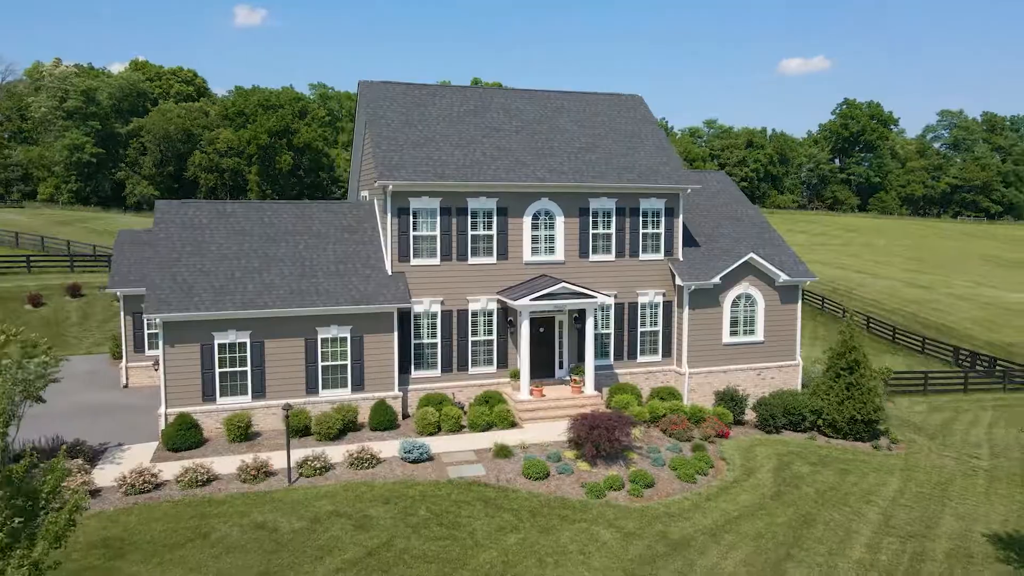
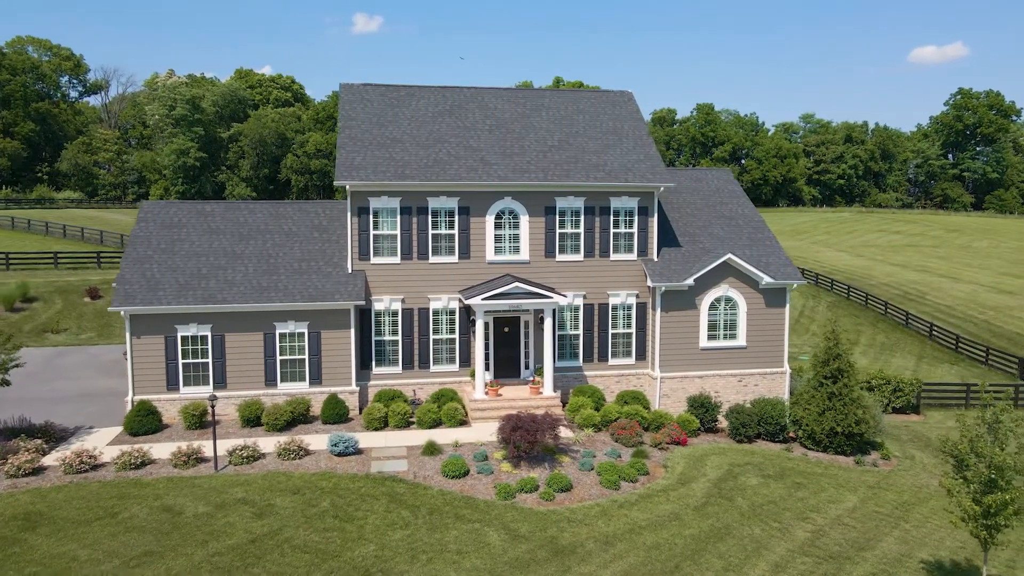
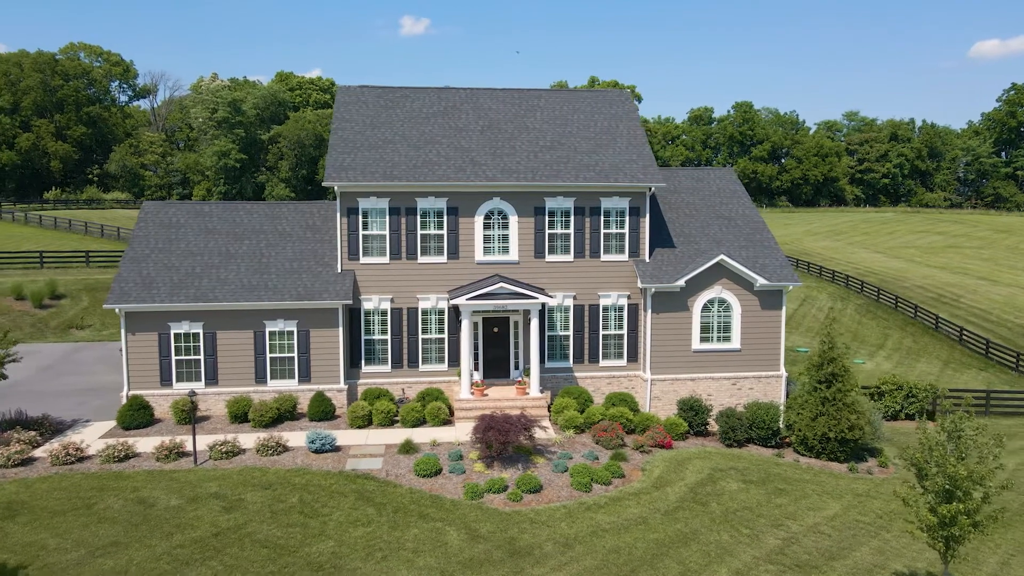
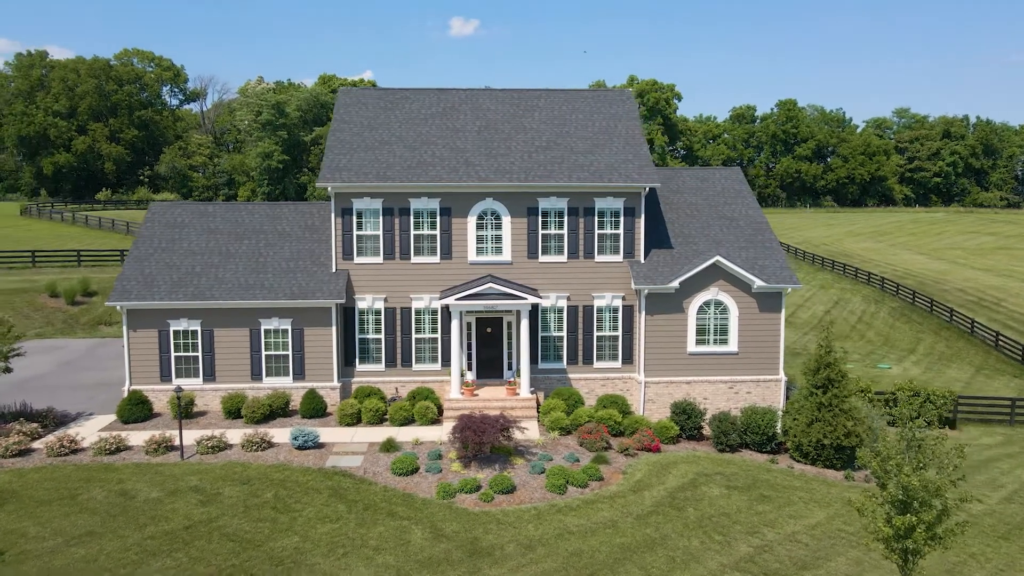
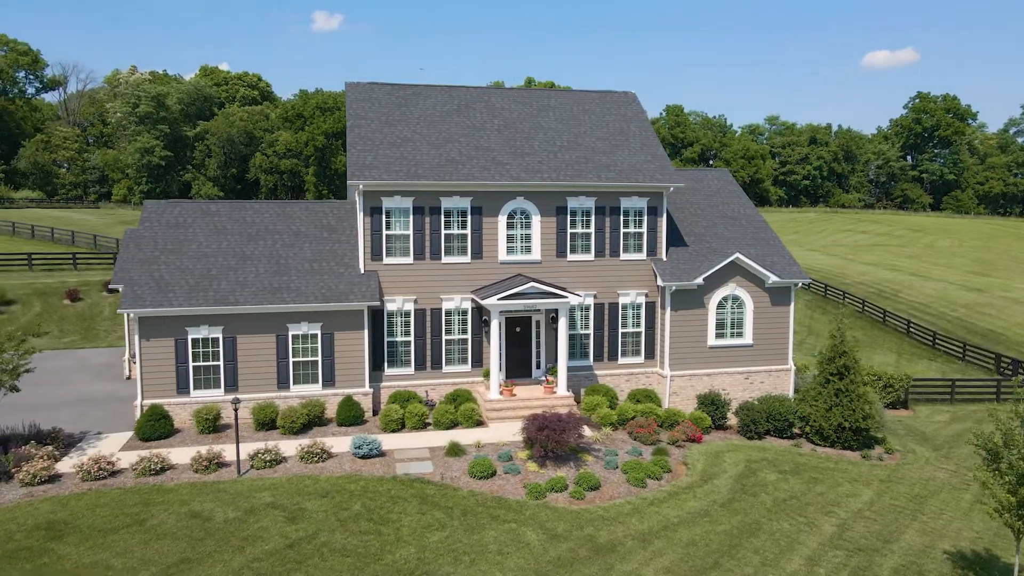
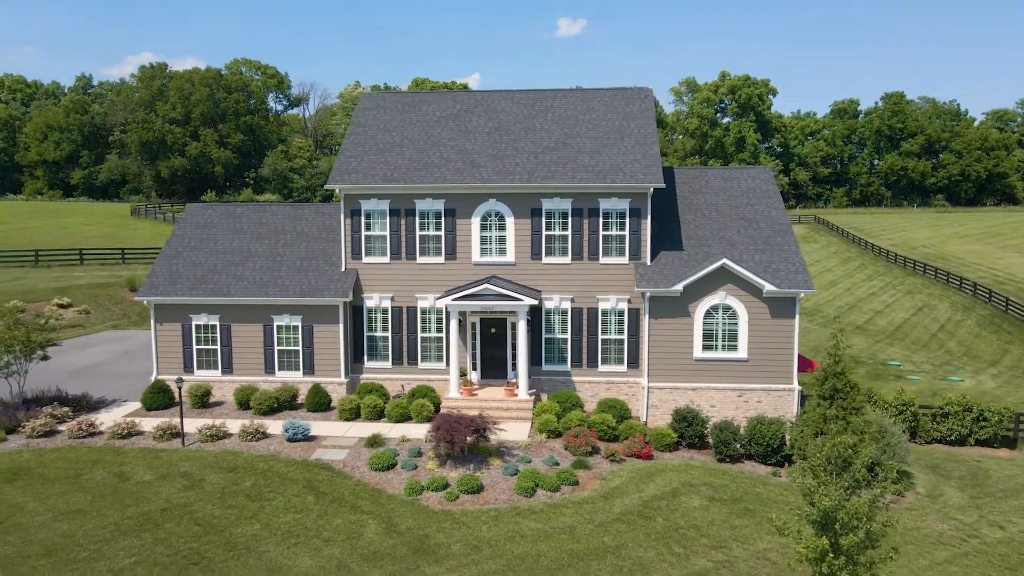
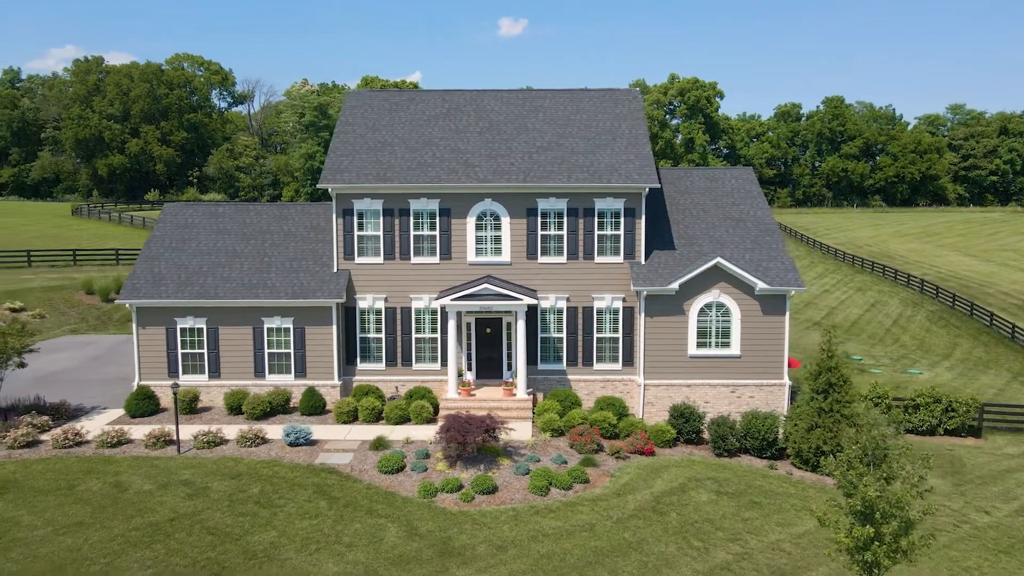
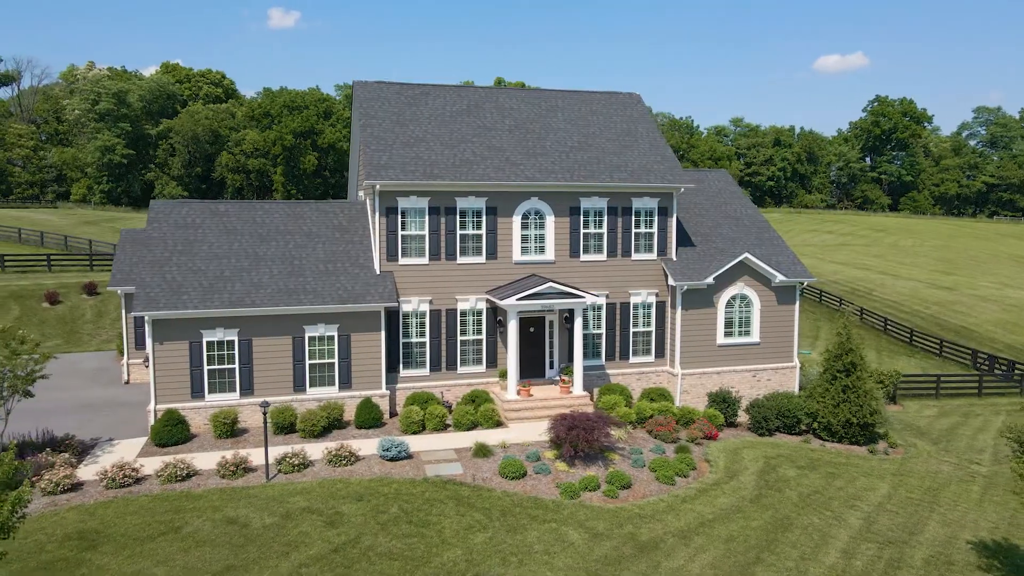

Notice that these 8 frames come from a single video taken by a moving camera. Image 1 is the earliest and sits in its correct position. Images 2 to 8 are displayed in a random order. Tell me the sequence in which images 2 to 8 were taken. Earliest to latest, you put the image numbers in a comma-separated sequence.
8, 5, 2, 3, 4, 7, 6
